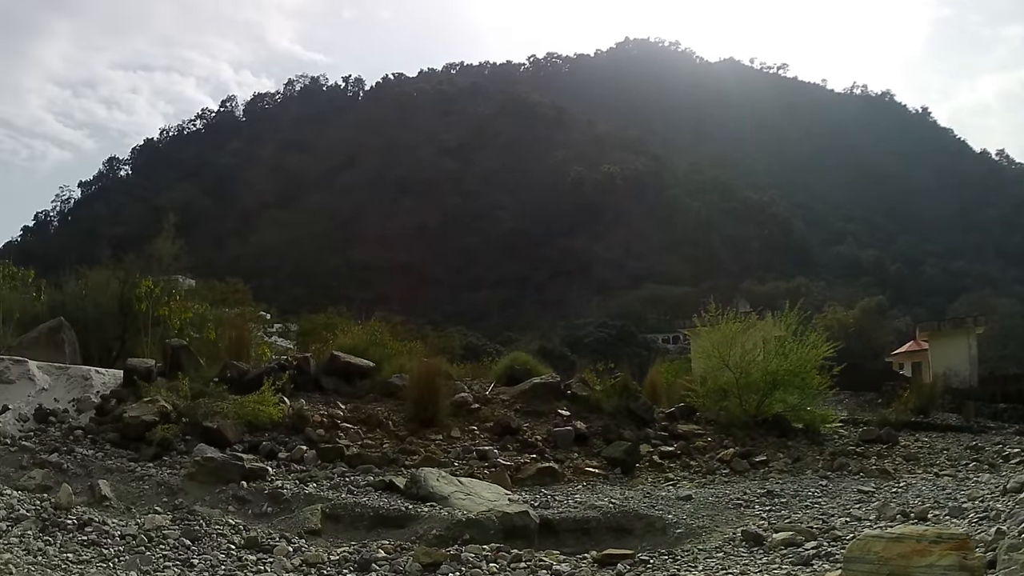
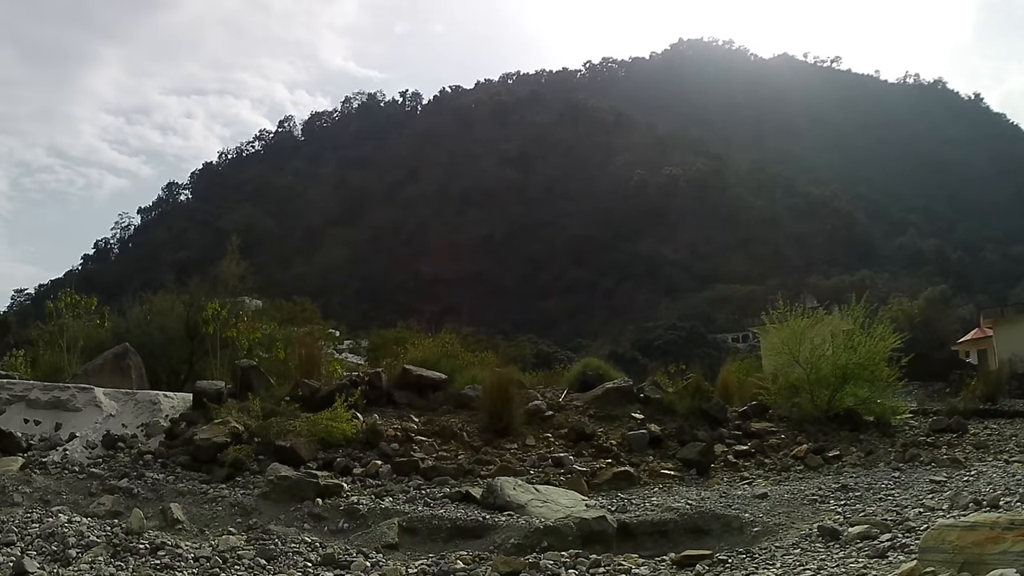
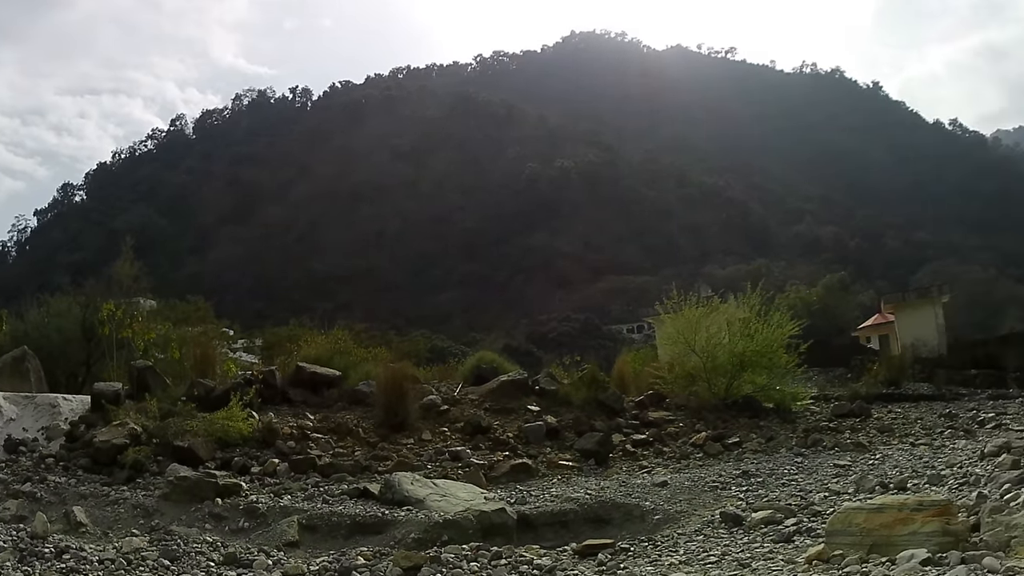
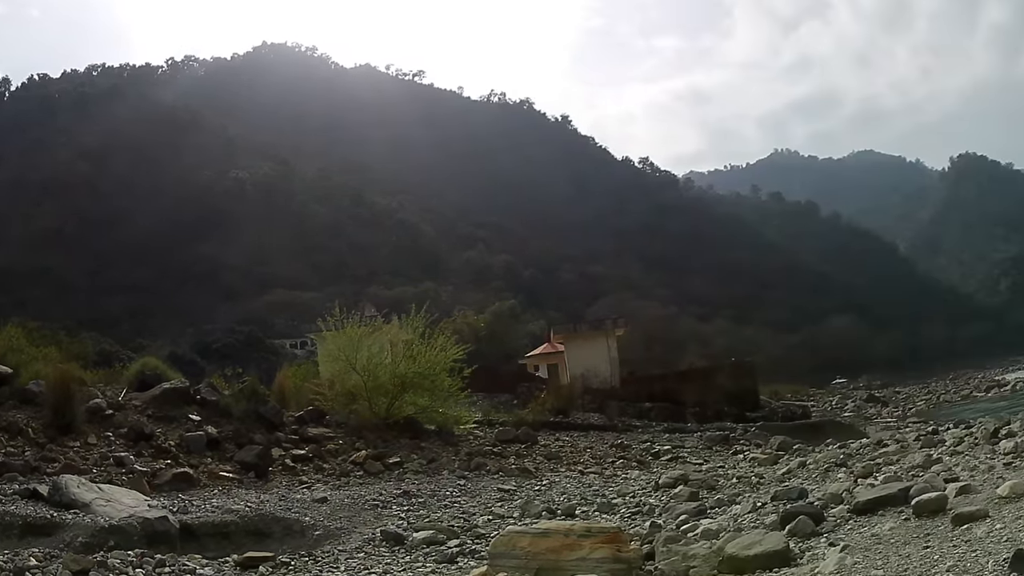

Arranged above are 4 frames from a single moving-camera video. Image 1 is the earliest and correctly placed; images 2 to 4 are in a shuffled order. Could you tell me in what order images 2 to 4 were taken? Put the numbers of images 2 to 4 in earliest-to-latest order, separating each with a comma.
2, 3, 4
